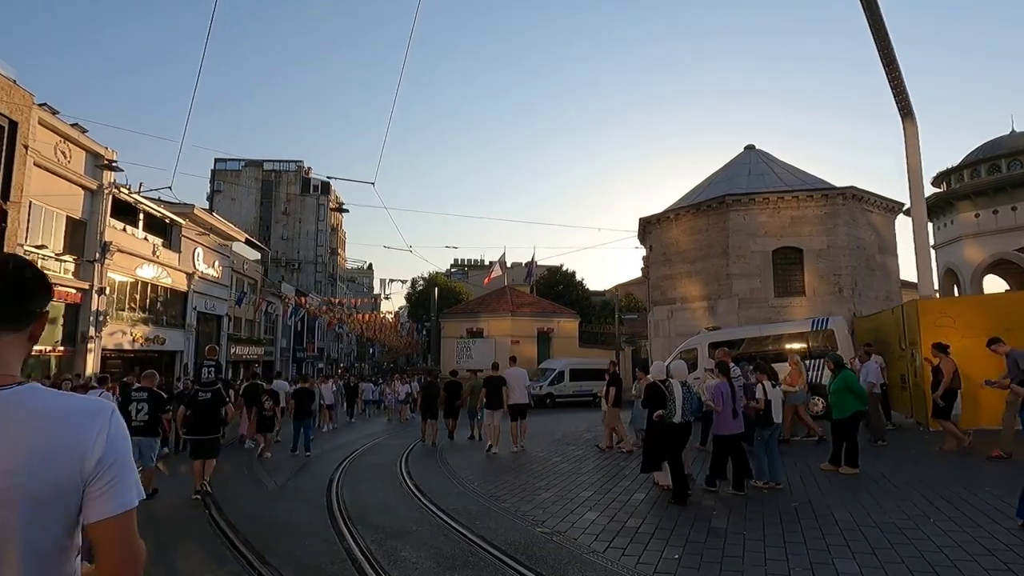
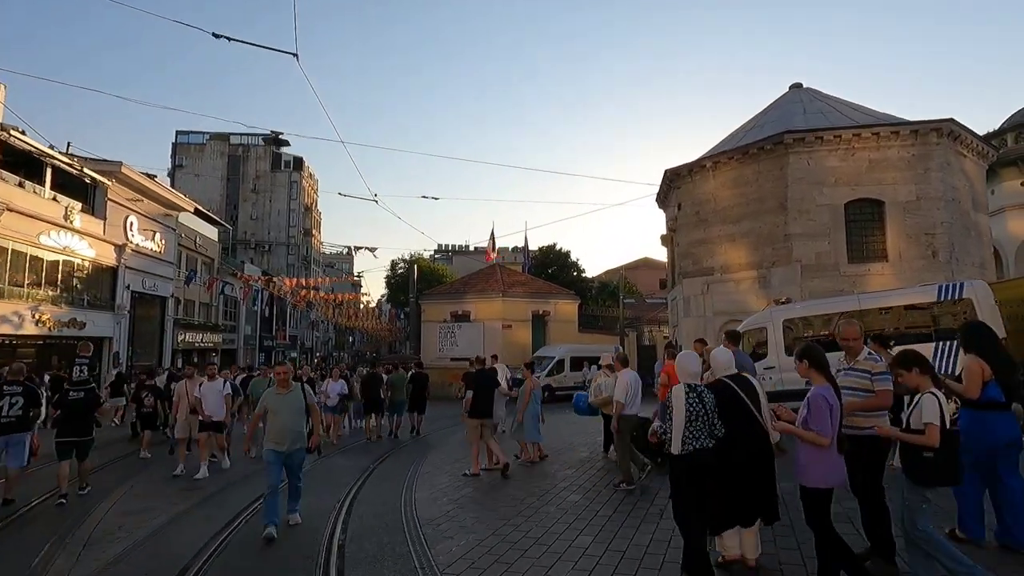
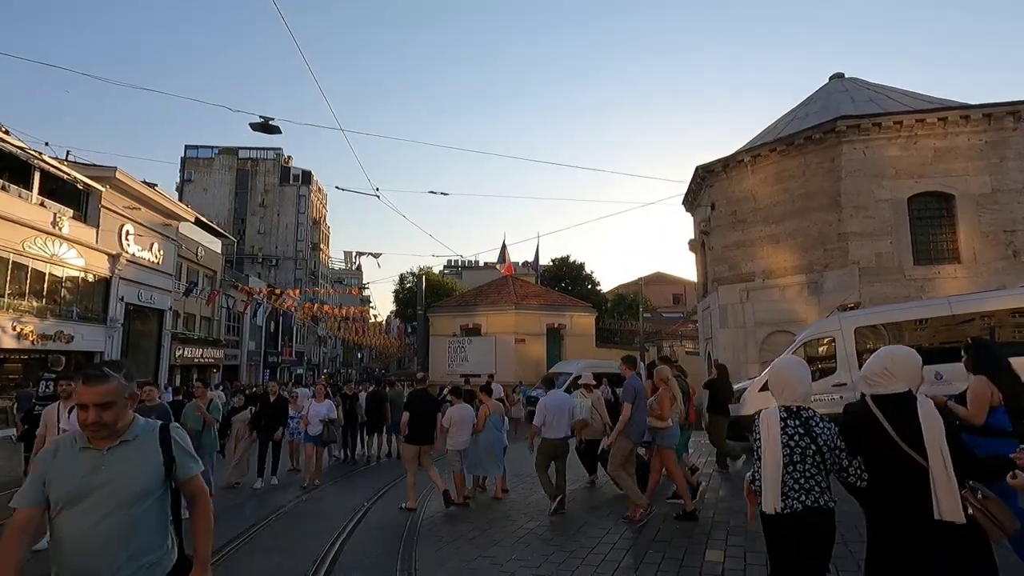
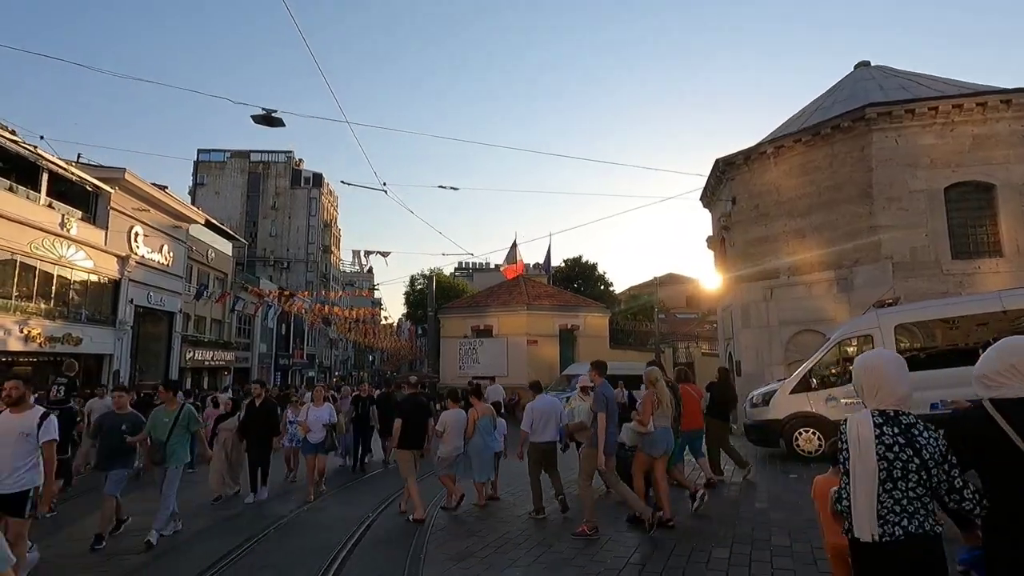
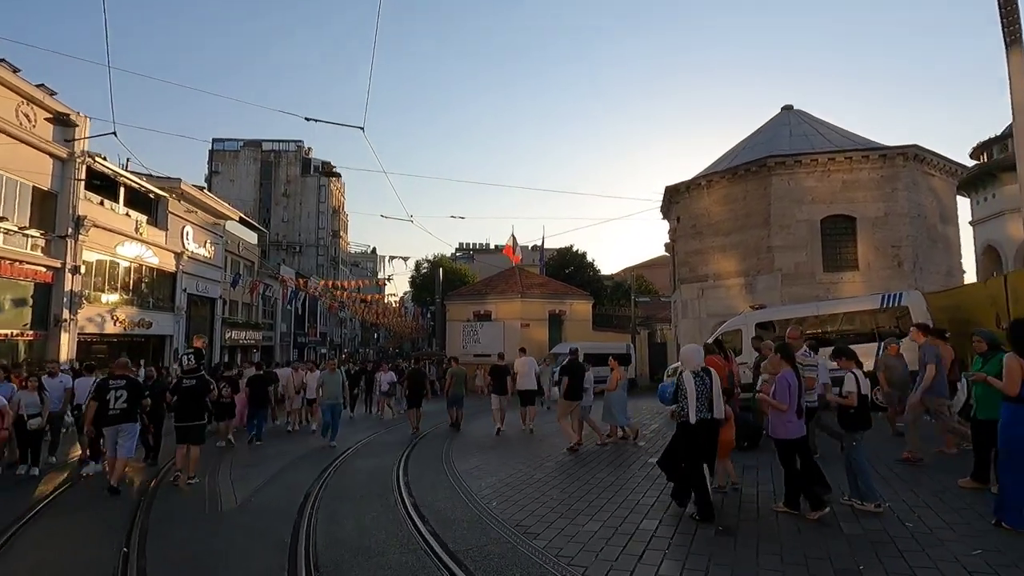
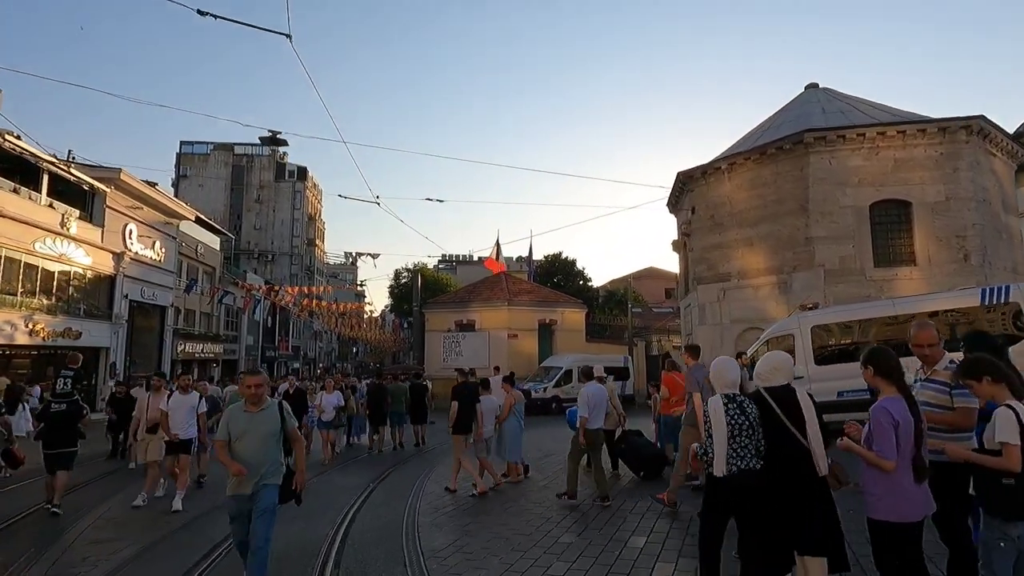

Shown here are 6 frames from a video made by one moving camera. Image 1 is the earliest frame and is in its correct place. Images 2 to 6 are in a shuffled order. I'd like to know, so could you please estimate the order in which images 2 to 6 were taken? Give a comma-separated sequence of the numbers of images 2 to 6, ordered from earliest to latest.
5, 2, 6, 3, 4
